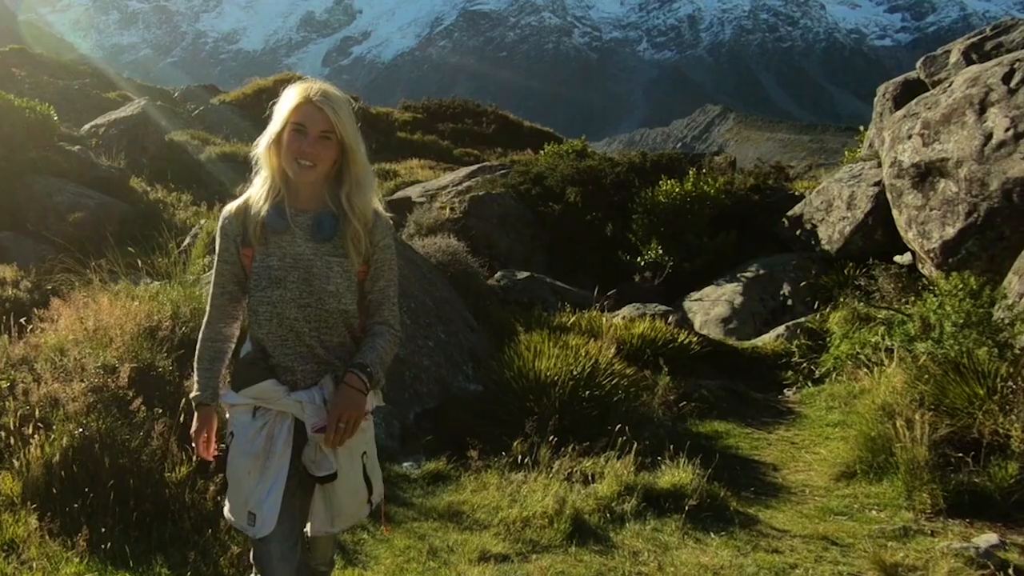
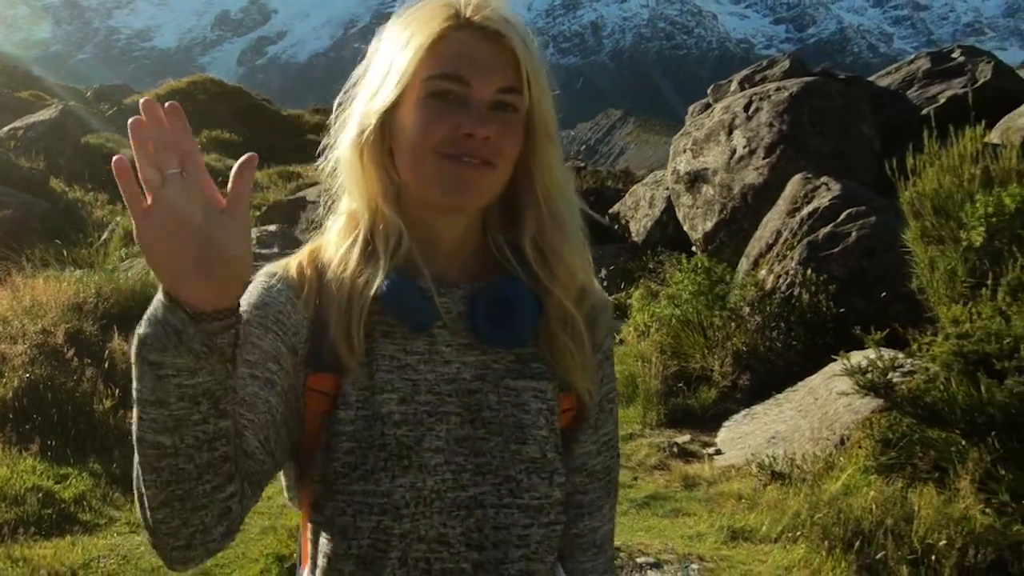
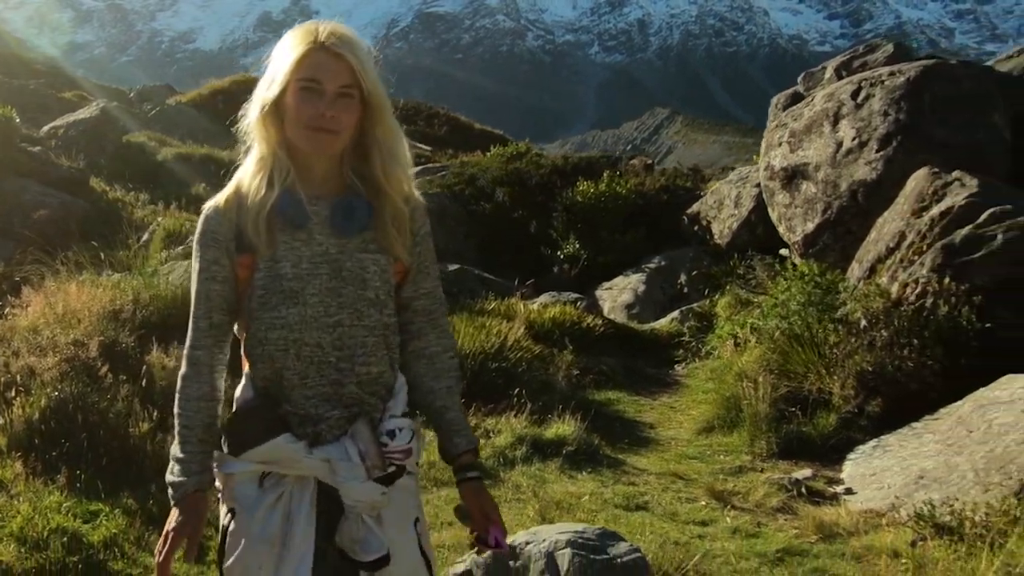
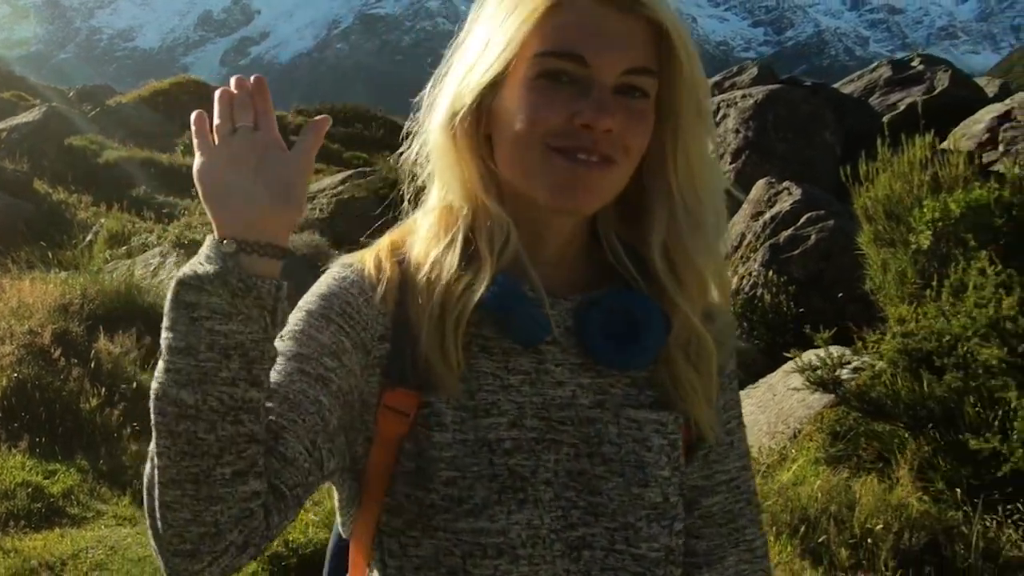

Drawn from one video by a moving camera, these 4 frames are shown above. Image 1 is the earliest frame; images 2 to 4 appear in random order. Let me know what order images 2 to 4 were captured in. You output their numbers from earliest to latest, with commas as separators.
3, 2, 4
